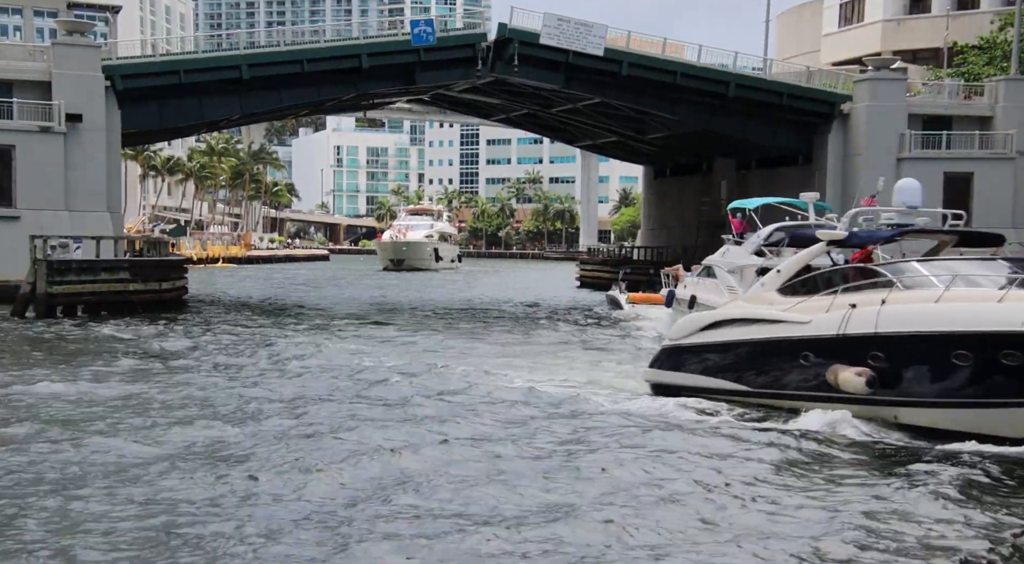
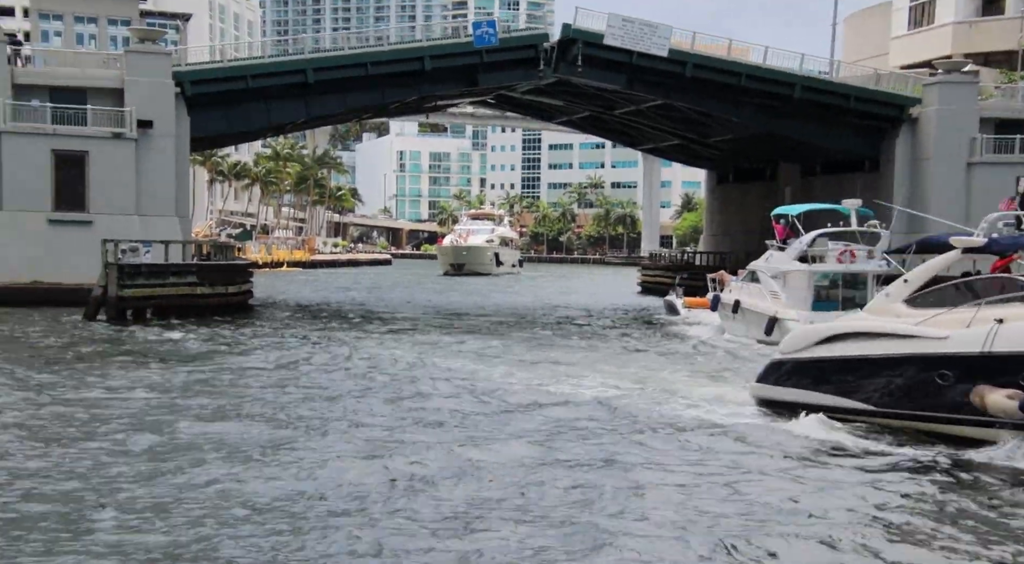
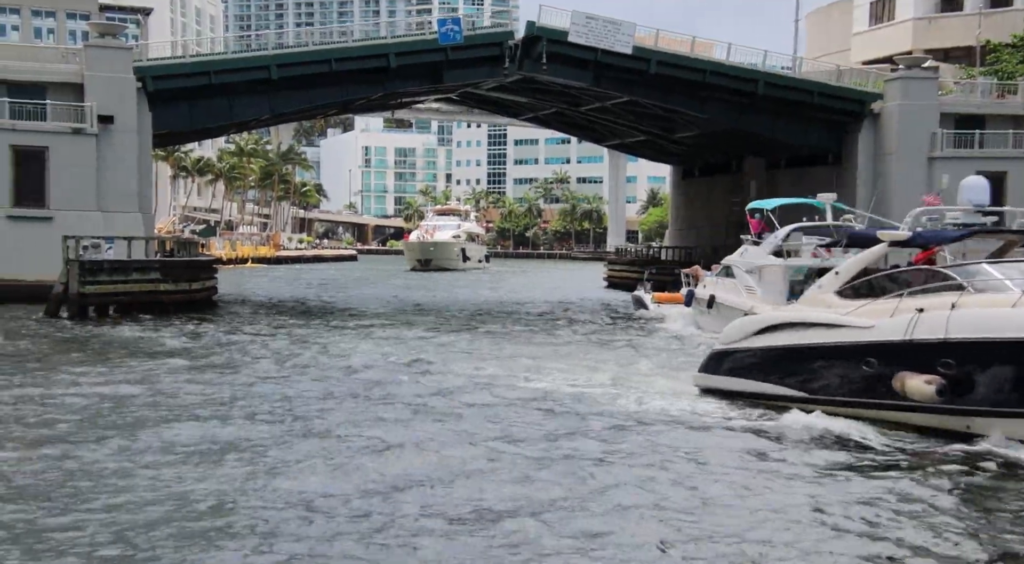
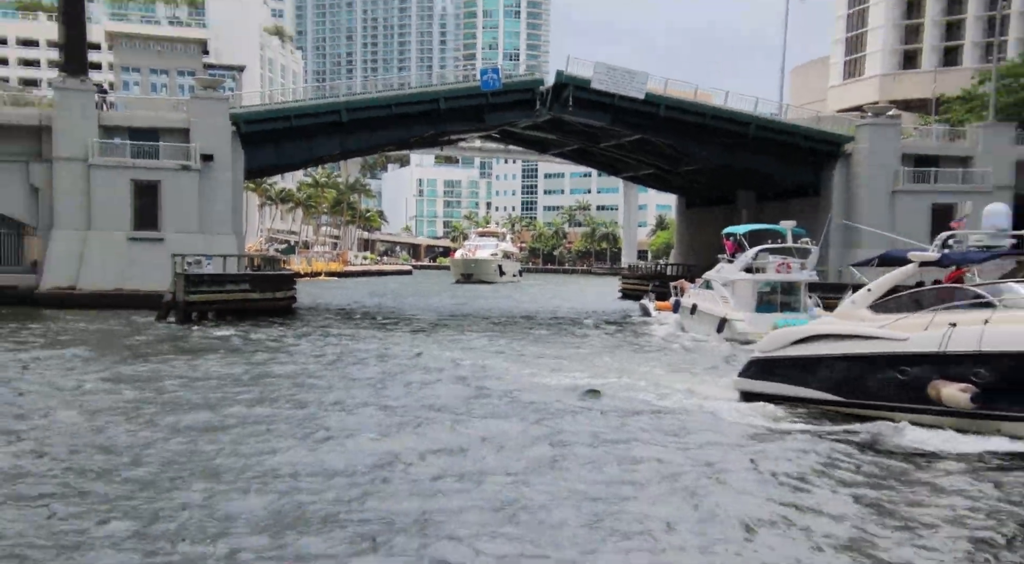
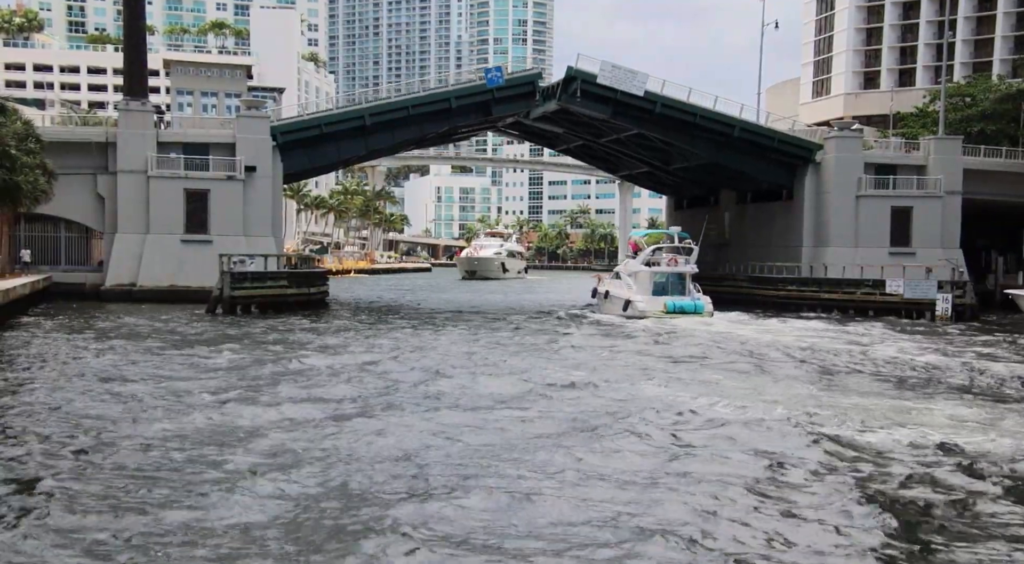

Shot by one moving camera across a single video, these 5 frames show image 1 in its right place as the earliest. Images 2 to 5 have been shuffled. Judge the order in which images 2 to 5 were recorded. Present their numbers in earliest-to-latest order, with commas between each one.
3, 2, 4, 5
